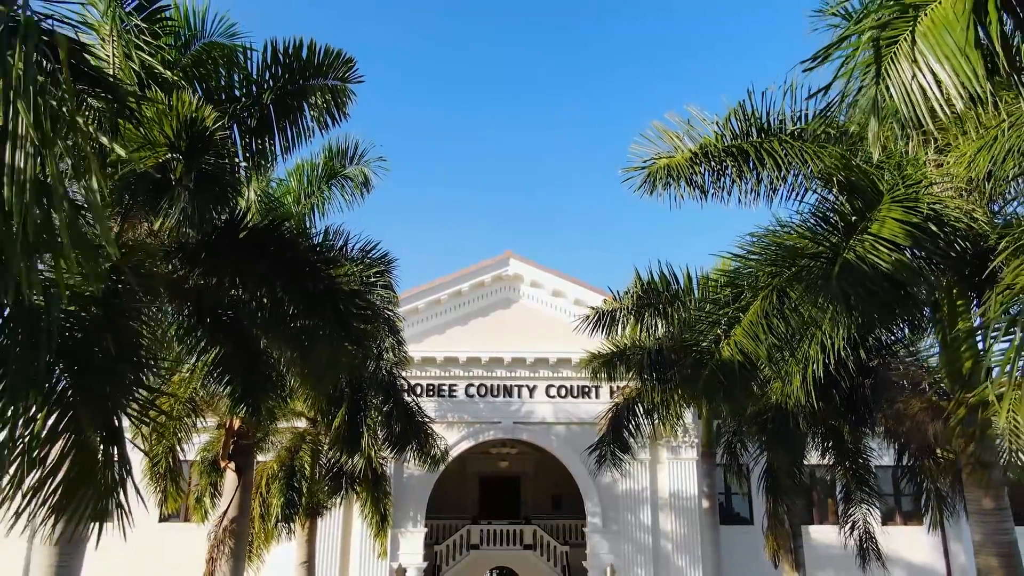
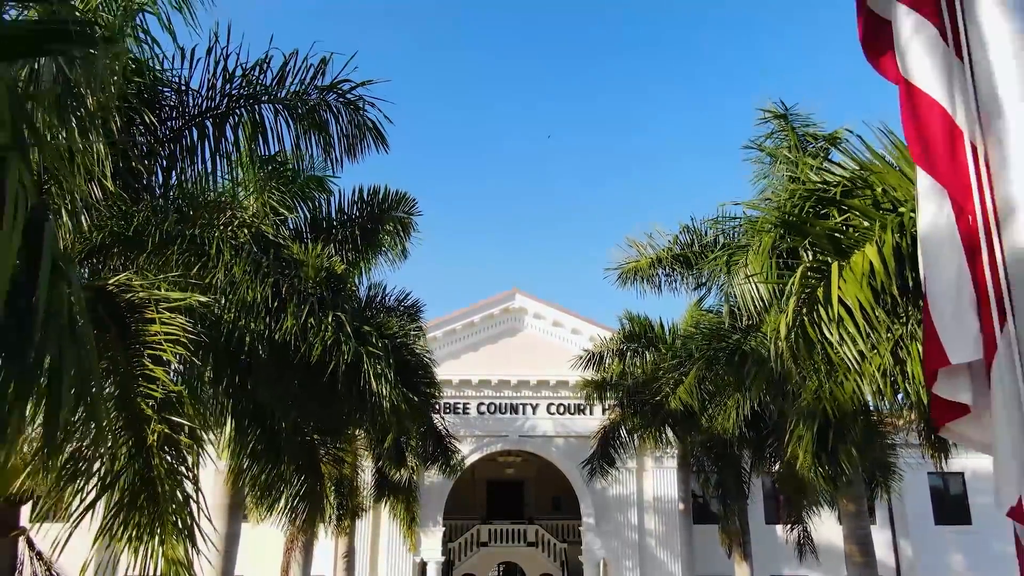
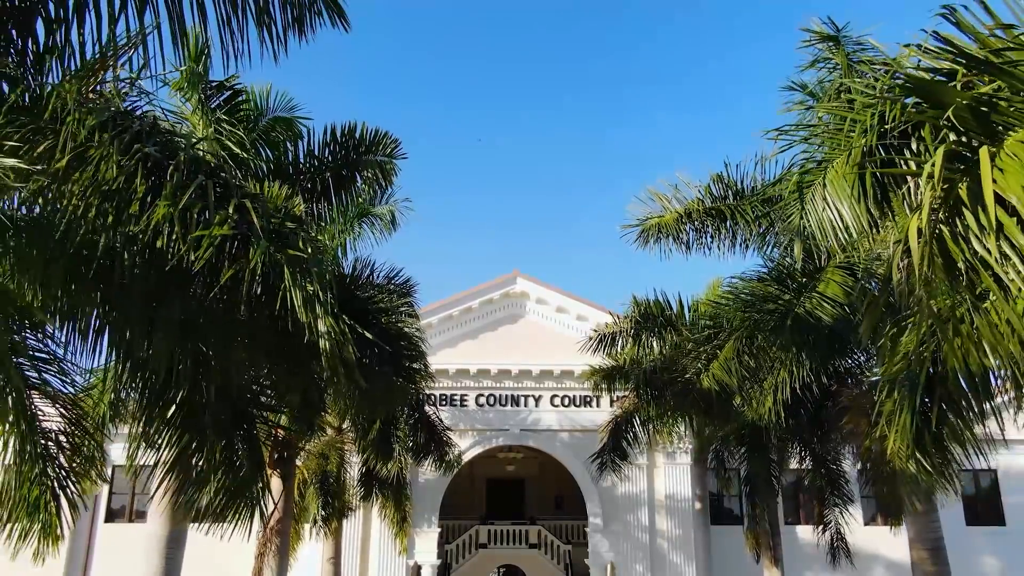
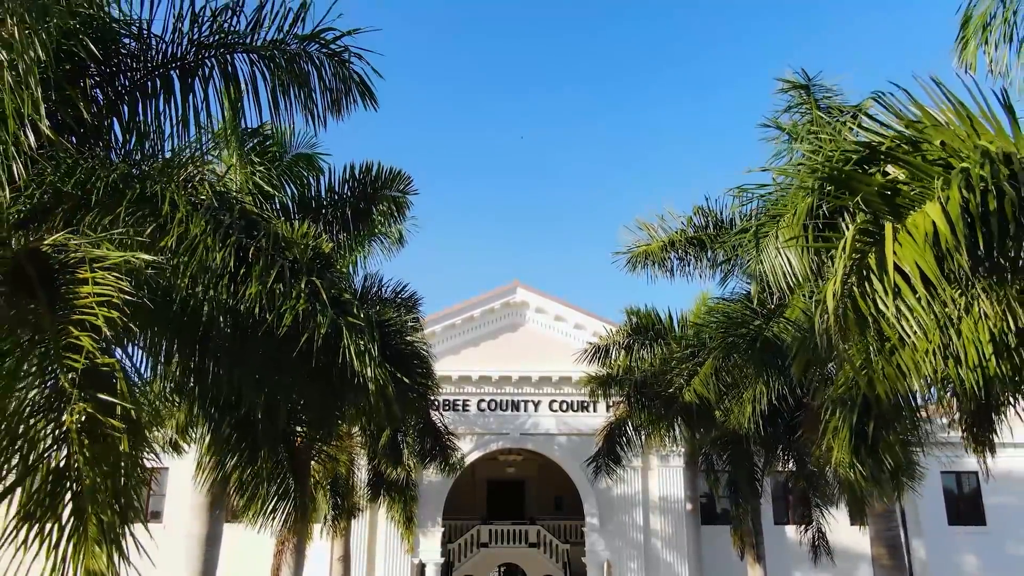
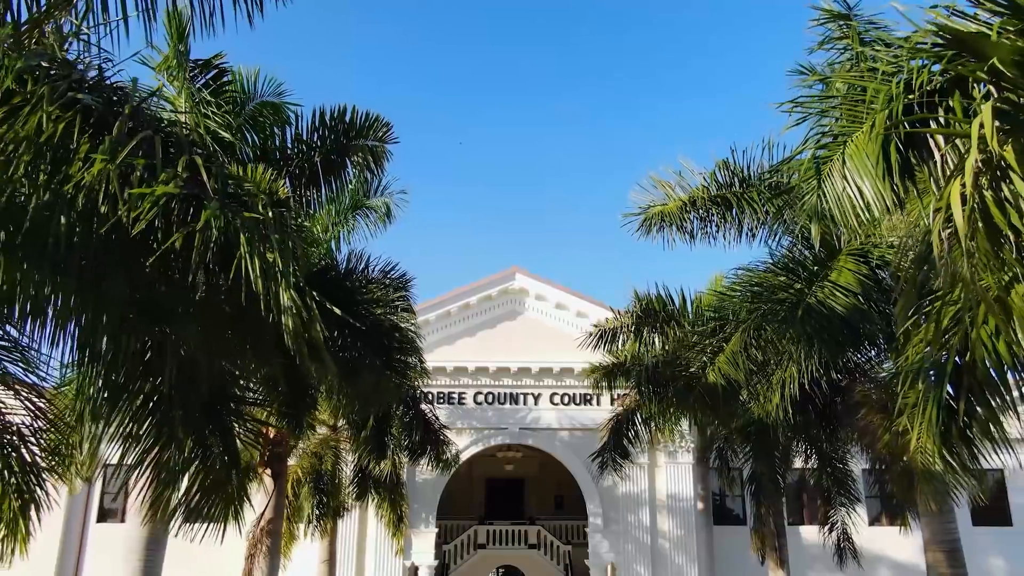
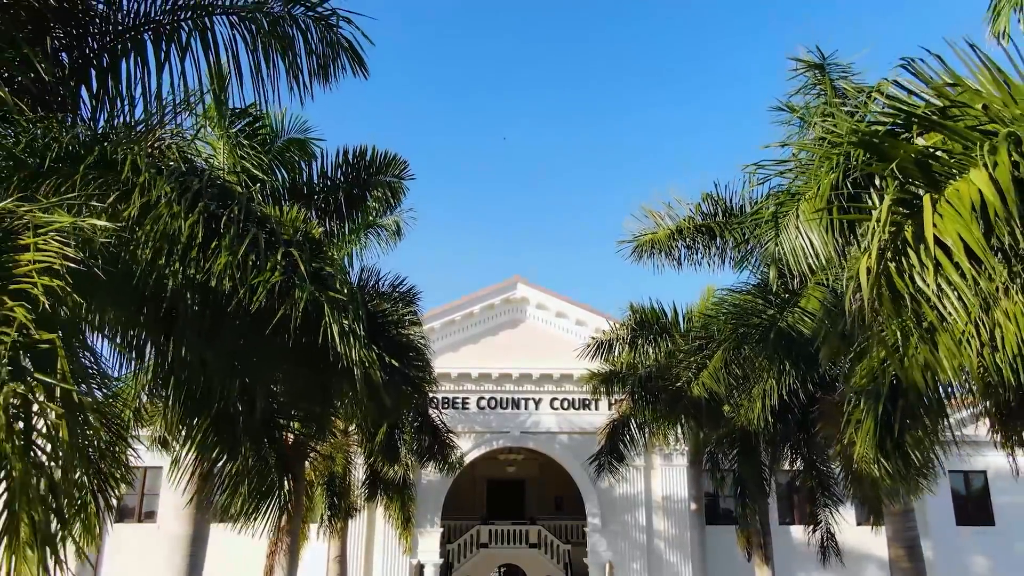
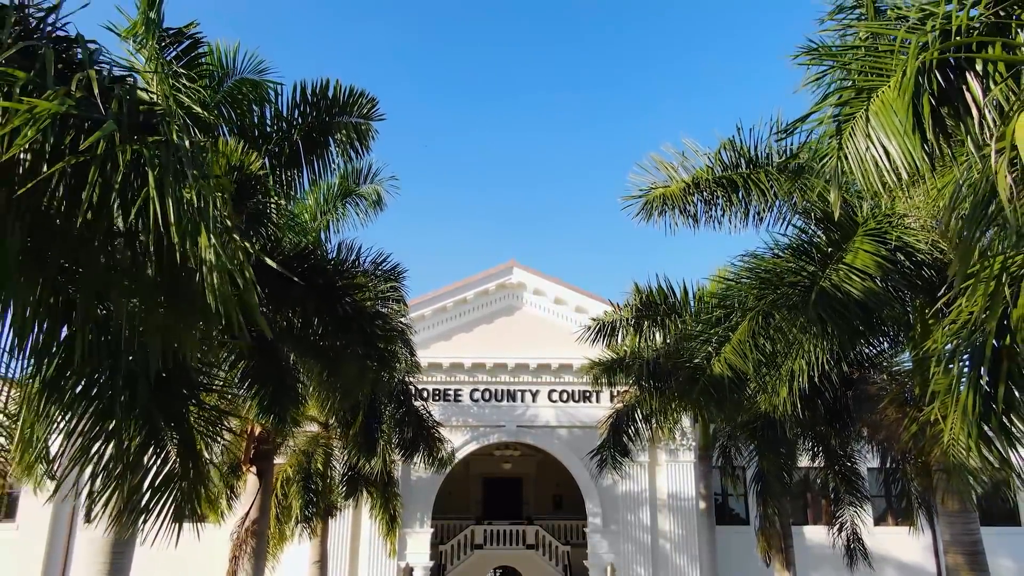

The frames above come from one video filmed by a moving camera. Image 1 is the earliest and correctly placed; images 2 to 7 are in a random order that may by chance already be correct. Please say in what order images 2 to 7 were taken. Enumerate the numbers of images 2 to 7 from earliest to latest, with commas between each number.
7, 5, 3, 6, 4, 2
